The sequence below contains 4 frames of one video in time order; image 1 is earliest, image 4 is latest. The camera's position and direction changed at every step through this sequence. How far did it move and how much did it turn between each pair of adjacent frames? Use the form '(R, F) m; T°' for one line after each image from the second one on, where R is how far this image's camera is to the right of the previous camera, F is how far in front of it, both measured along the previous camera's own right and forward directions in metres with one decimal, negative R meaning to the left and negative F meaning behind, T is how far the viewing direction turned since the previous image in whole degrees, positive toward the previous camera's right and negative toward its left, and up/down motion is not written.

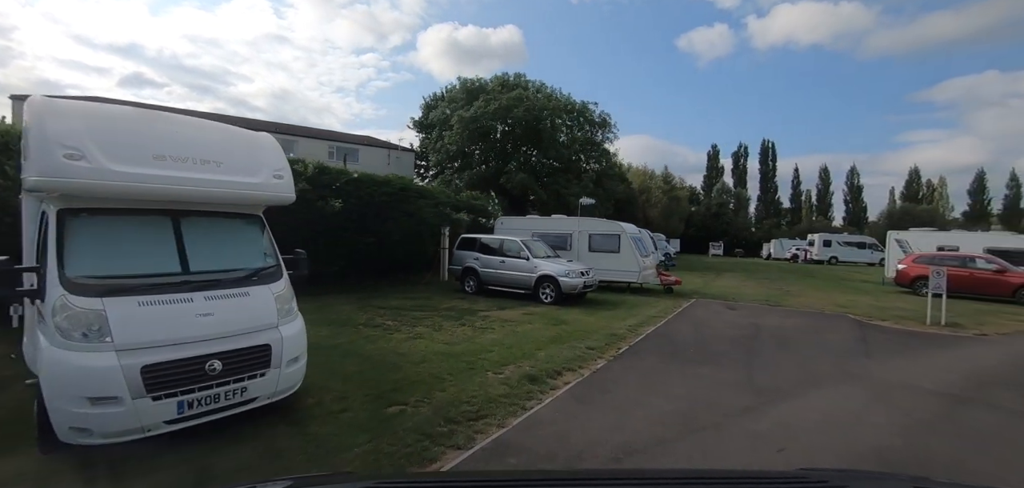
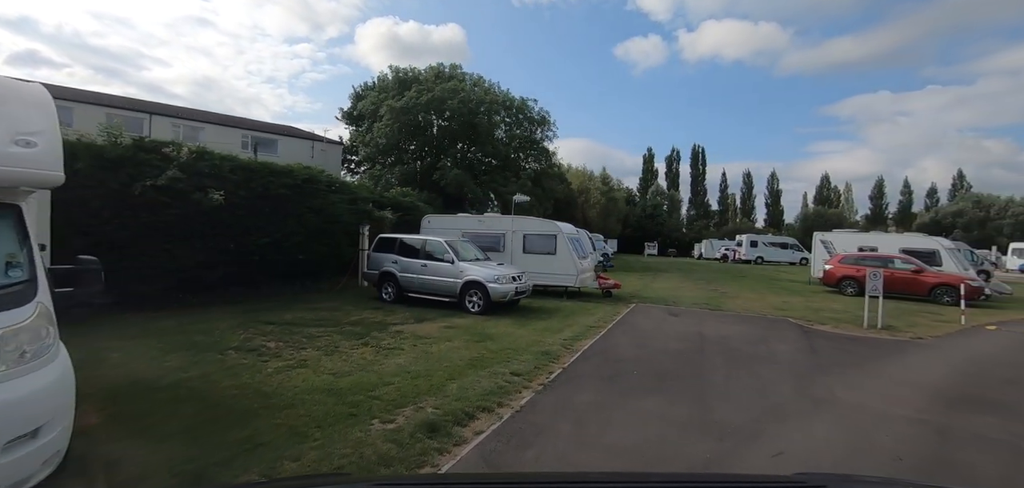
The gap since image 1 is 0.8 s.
(+0.5, +1.5) m; +7°
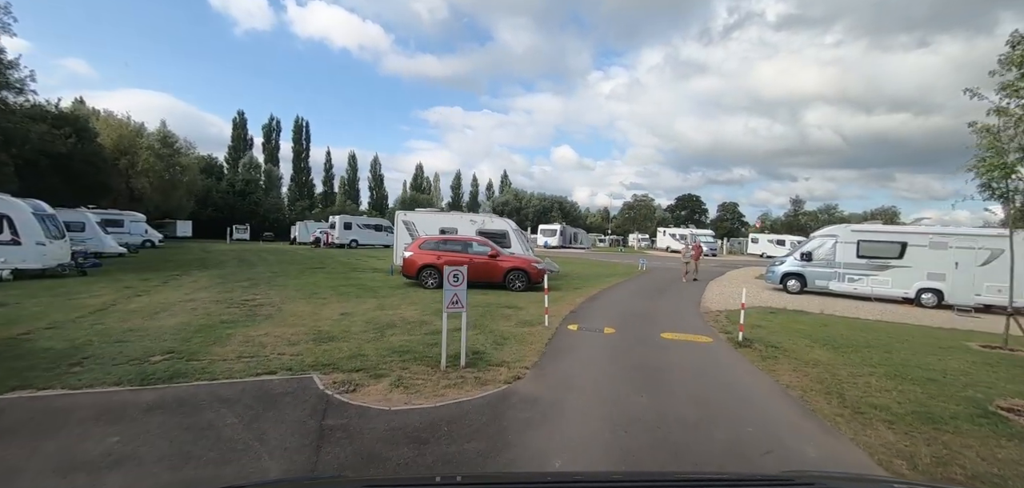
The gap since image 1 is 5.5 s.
(+4.6, +6.2) m; +44°
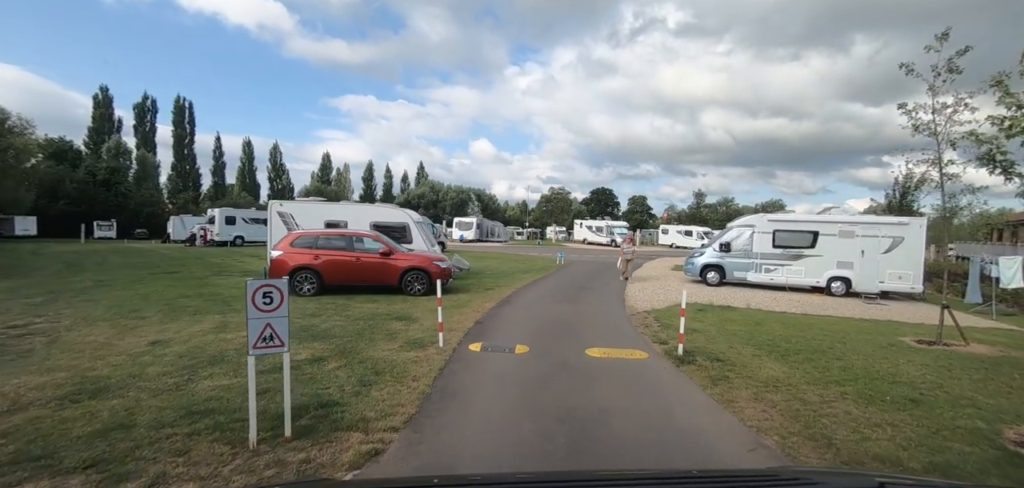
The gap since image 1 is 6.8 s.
(+0.5, +2.2) m; +10°
